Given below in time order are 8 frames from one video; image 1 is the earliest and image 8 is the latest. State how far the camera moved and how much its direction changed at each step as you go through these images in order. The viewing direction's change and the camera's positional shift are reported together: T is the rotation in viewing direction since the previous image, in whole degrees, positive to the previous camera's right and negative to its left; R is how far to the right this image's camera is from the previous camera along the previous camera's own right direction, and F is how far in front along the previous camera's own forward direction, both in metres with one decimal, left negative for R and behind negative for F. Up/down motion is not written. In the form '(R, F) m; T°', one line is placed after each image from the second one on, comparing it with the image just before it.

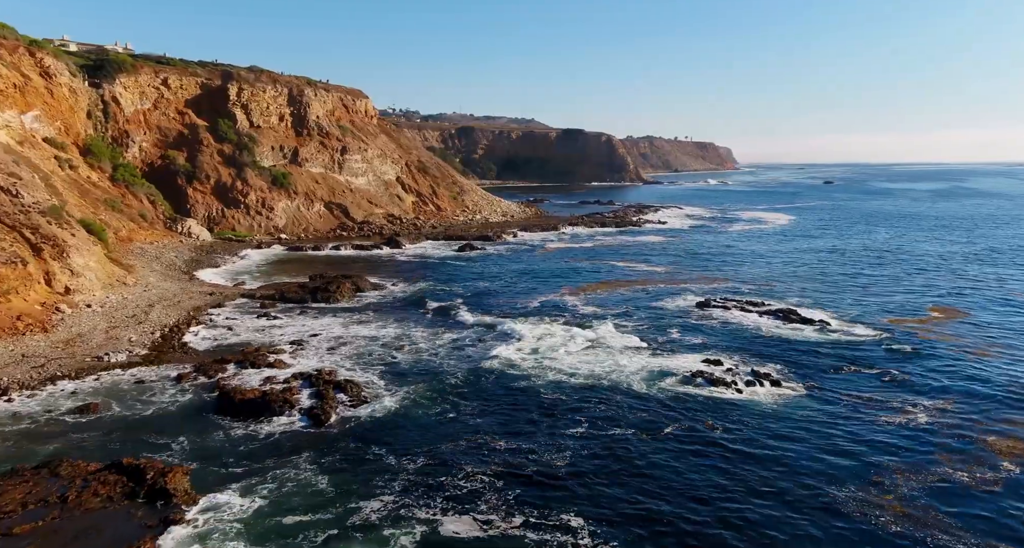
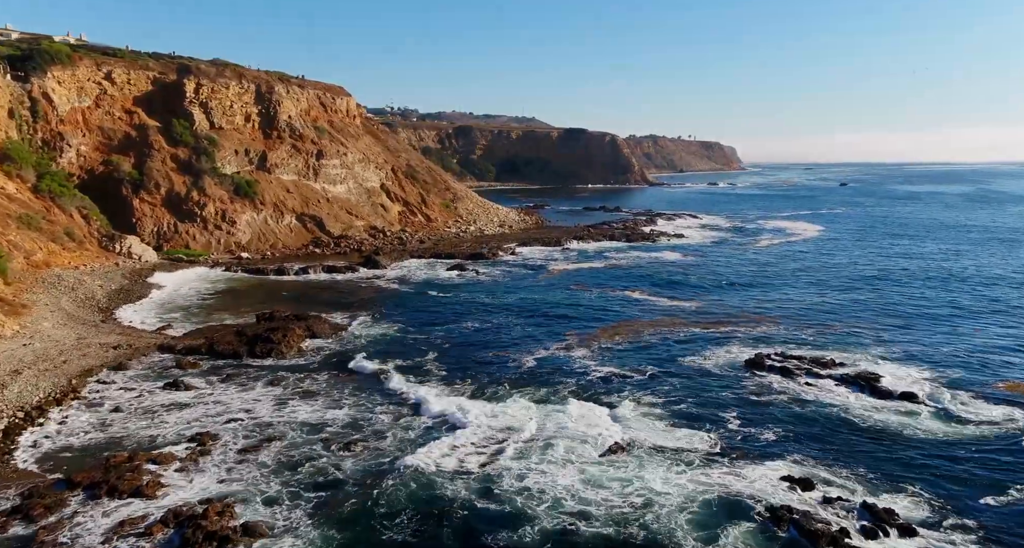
(+0.2, +6.0) m; 0°
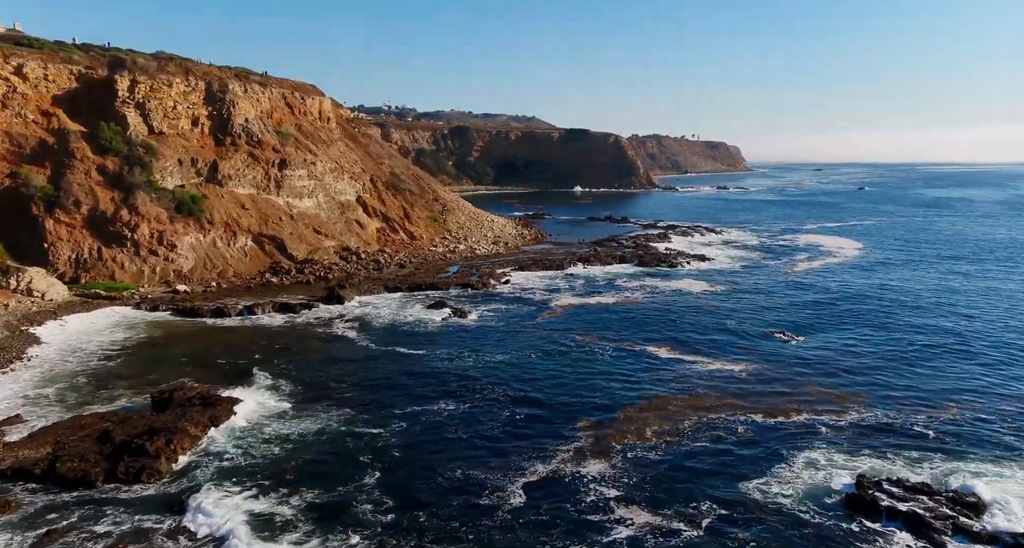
(+0.3, +6.7) m; 0°
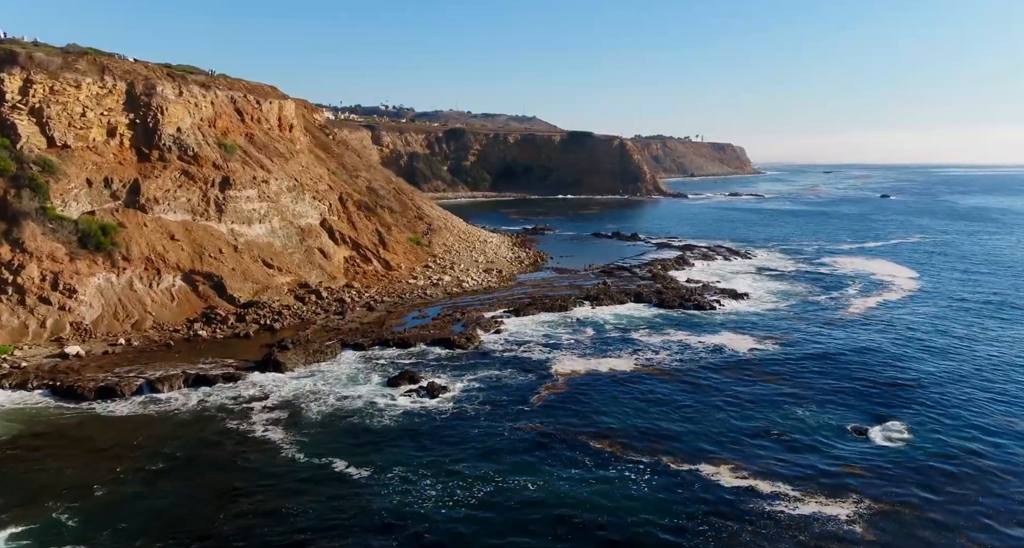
(+0.3, +7.3) m; 0°
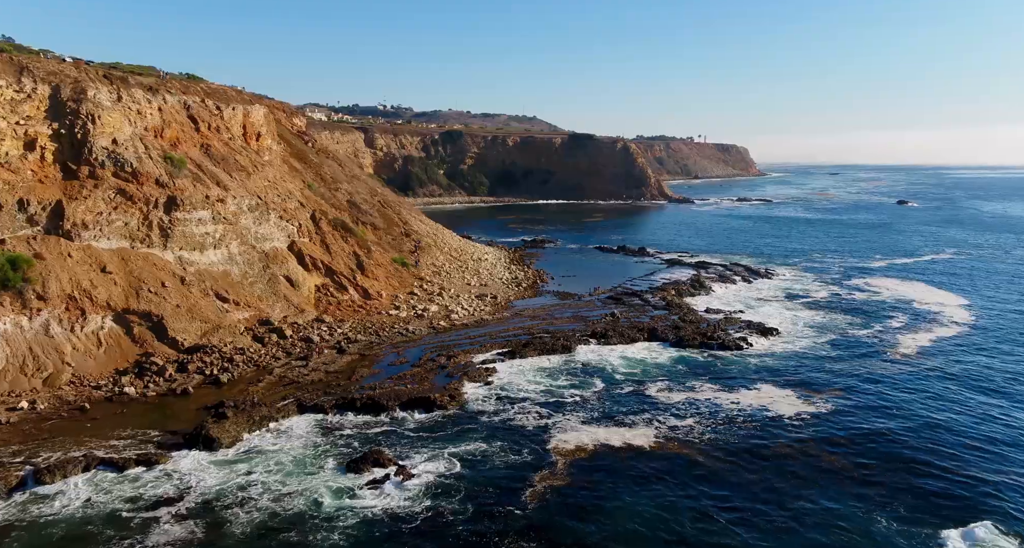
(+0.2, +4.8) m; 0°
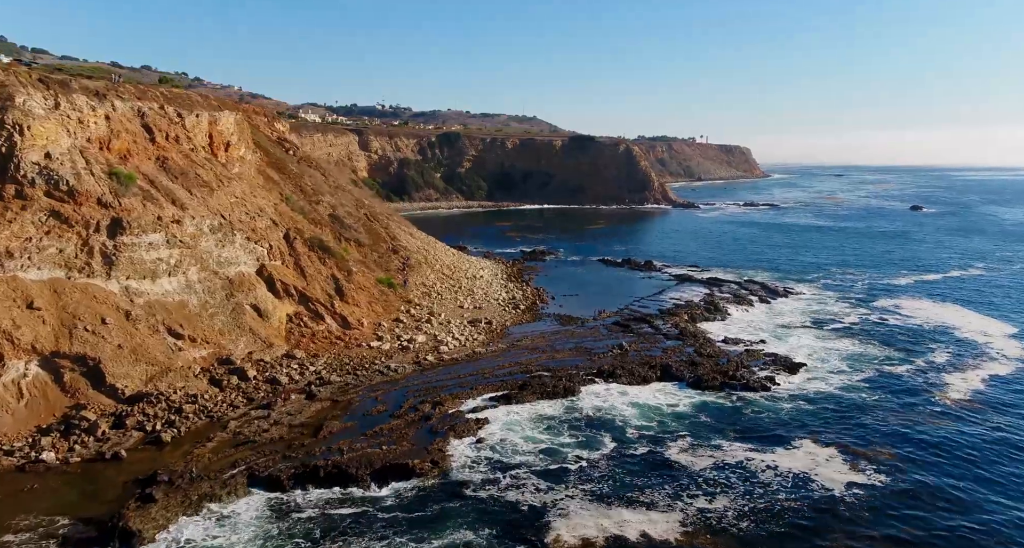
(+0.2, +3.6) m; 0°
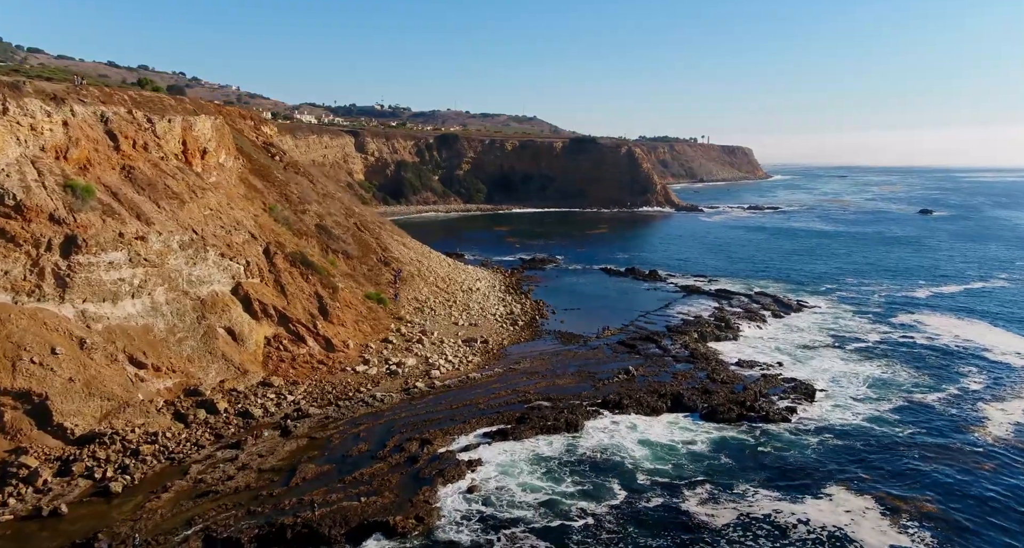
(+0.1, +2.3) m; 0°
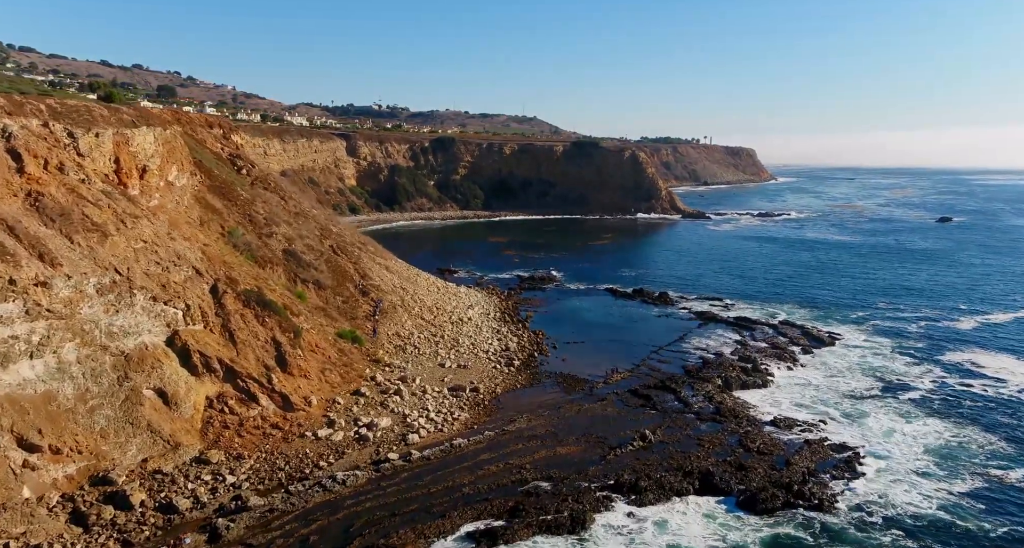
(+0.2, +4.7) m; 0°
